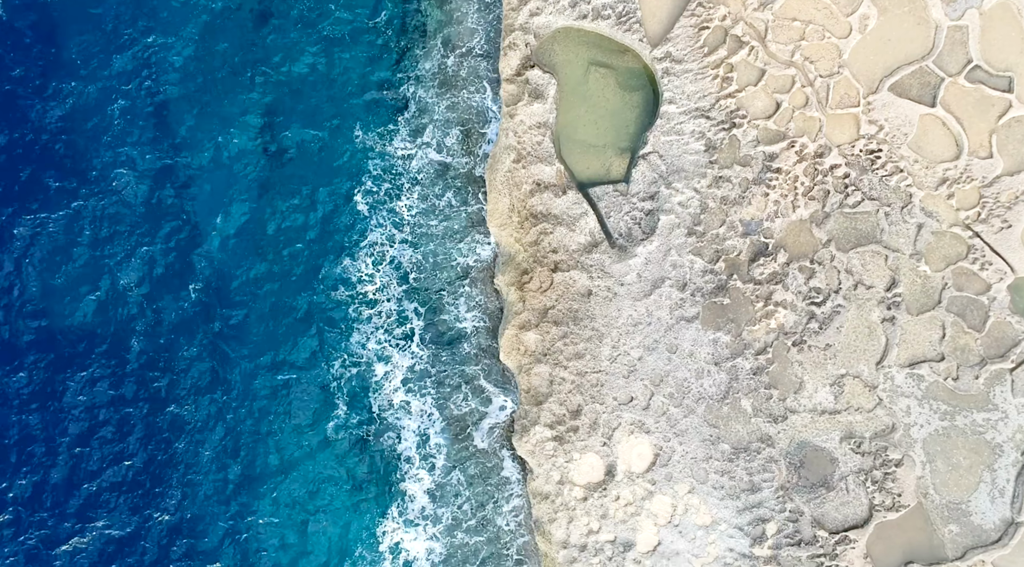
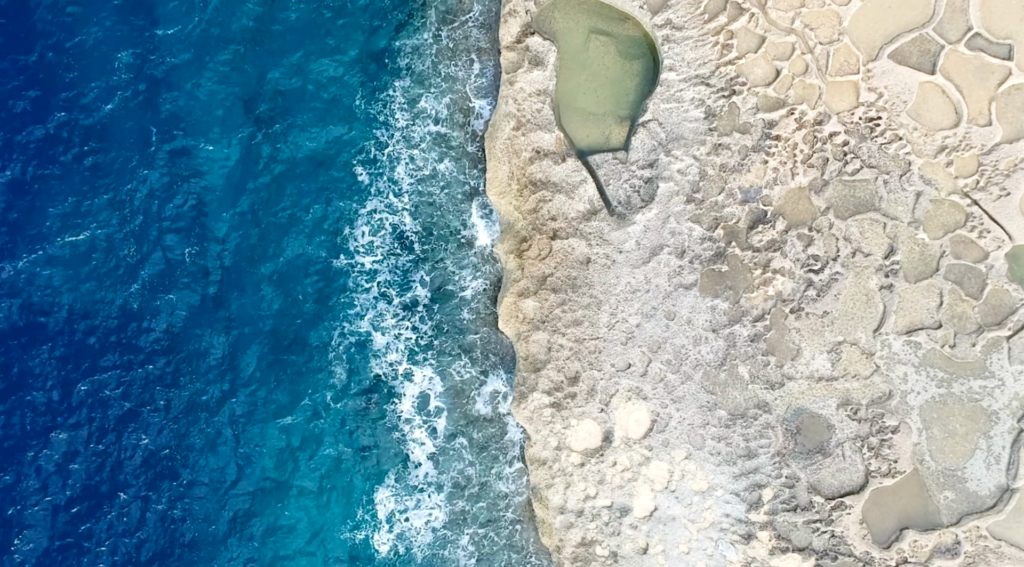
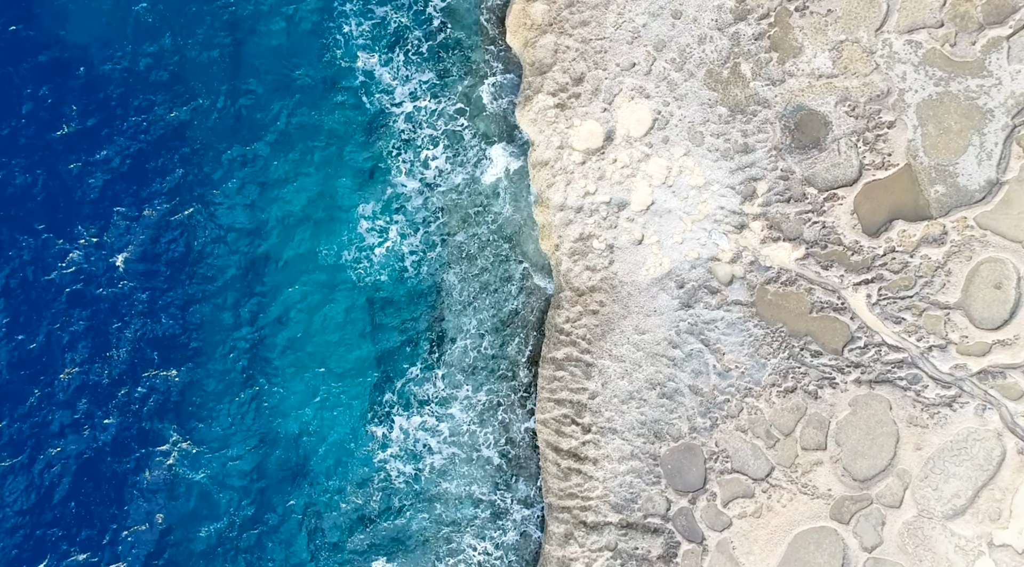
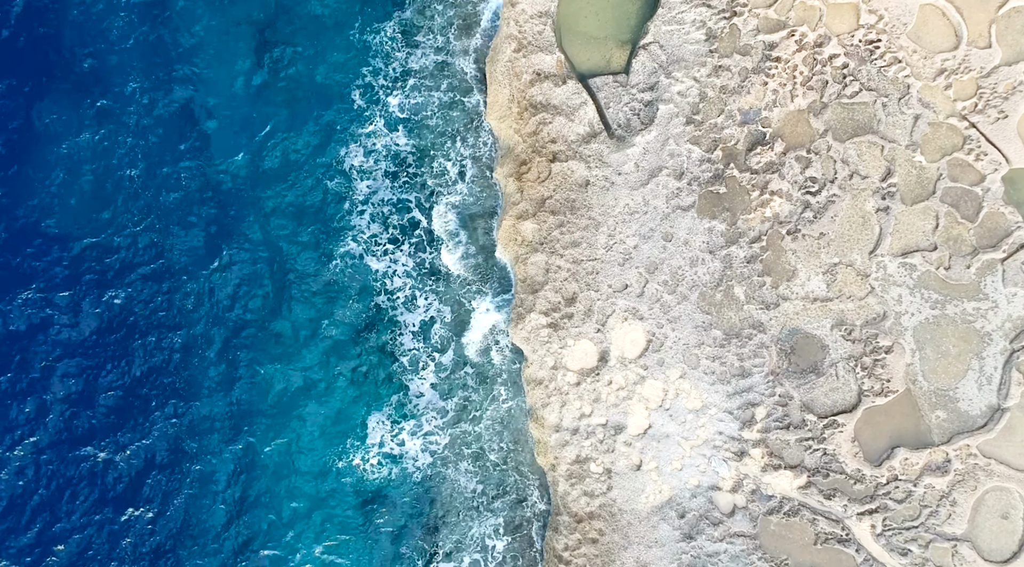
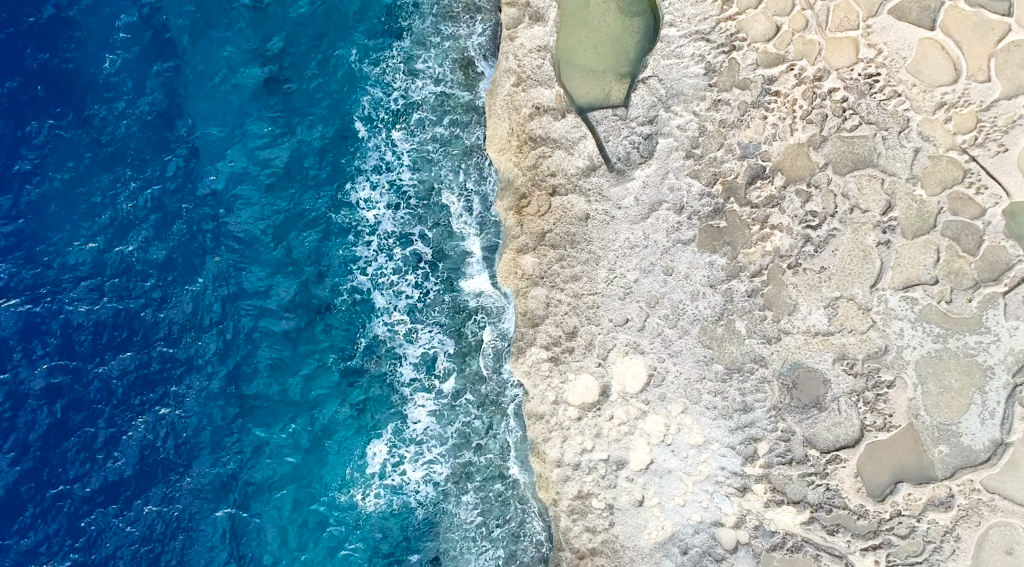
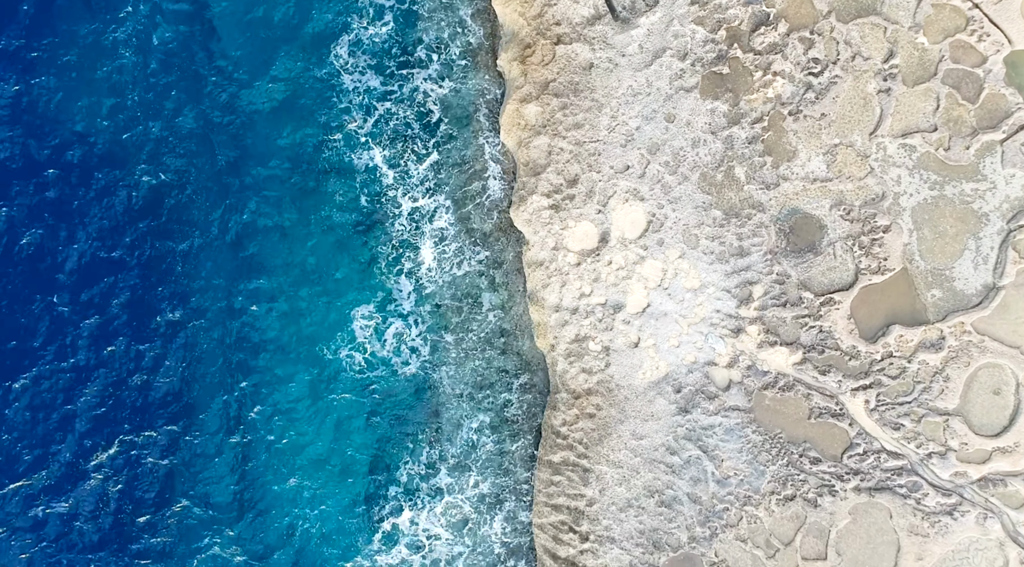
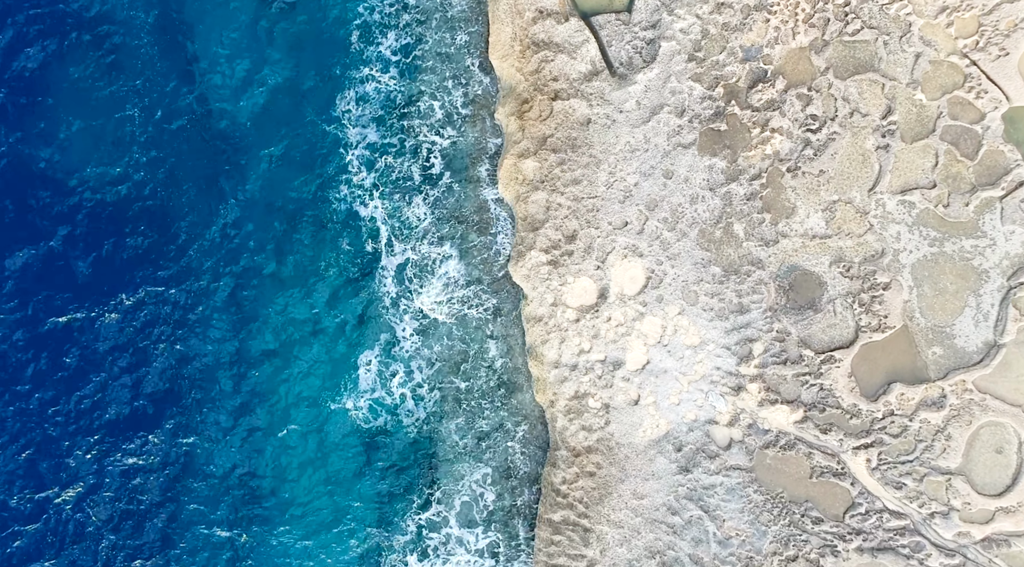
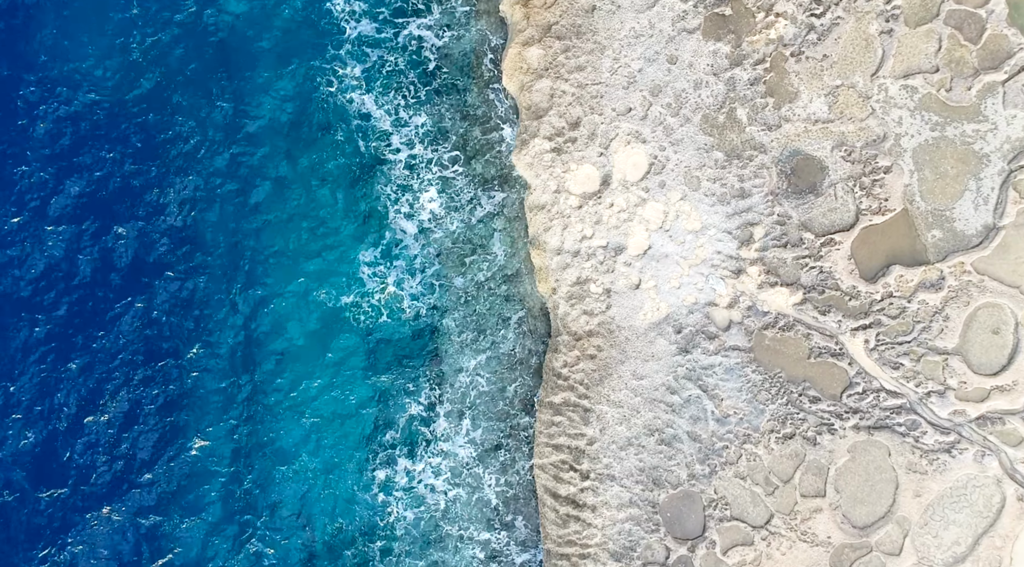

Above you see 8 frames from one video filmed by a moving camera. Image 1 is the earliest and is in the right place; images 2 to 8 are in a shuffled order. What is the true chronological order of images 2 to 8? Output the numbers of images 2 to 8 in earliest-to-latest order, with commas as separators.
2, 5, 4, 7, 6, 8, 3
